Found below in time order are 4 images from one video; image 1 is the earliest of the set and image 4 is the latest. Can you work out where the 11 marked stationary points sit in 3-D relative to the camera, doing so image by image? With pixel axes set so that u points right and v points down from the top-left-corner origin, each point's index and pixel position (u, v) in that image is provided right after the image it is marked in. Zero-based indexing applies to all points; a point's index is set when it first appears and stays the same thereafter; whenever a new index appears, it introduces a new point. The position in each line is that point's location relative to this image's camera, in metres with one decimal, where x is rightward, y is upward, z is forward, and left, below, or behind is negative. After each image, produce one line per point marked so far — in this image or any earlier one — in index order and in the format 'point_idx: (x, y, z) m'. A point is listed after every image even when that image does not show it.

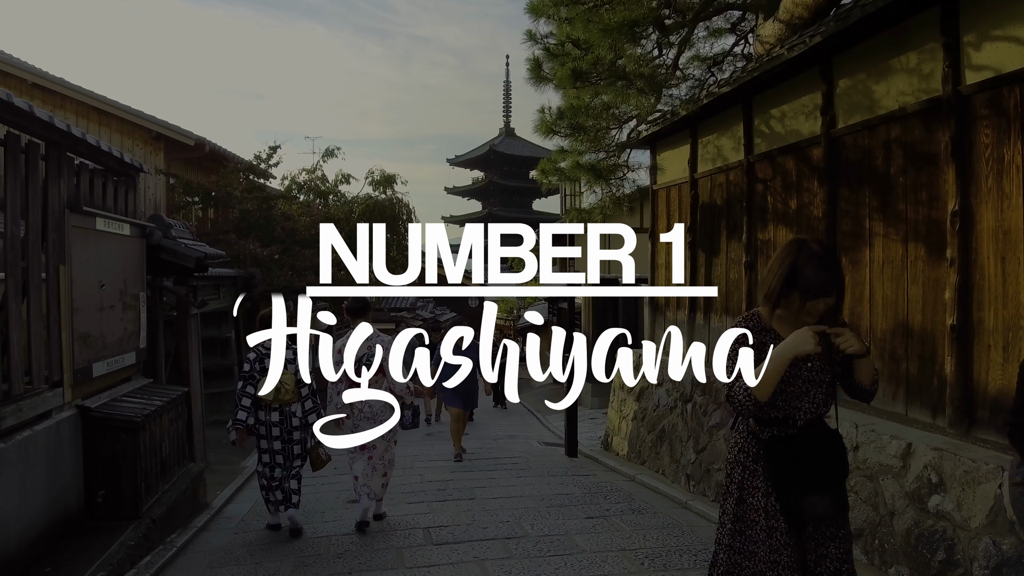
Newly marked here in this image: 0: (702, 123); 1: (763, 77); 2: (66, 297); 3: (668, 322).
0: (+1.9, +1.7, +7.5) m
1: (+2.0, +1.7, +6.1) m
2: (-2.8, -0.1, +4.7) m
3: (+1.8, -0.4, +8.4) m
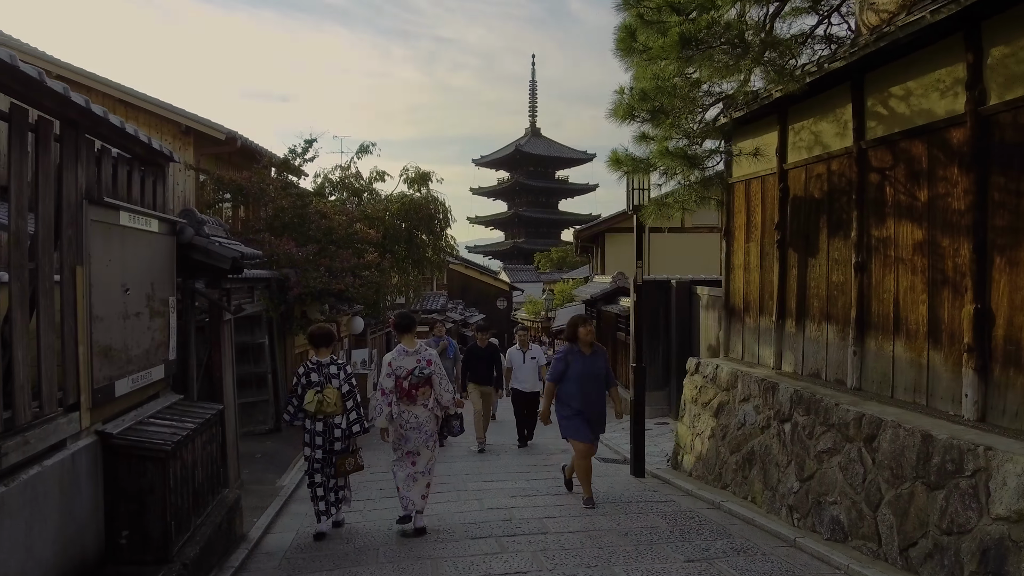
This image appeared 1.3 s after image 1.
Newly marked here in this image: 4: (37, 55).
0: (+2.5, +1.6, +6.7) m
1: (+2.6, +1.7, +5.2) m
2: (-2.3, -0.1, +4.0) m
3: (+2.4, -0.4, +7.6) m
4: (-6.9, +3.4, +11.0) m
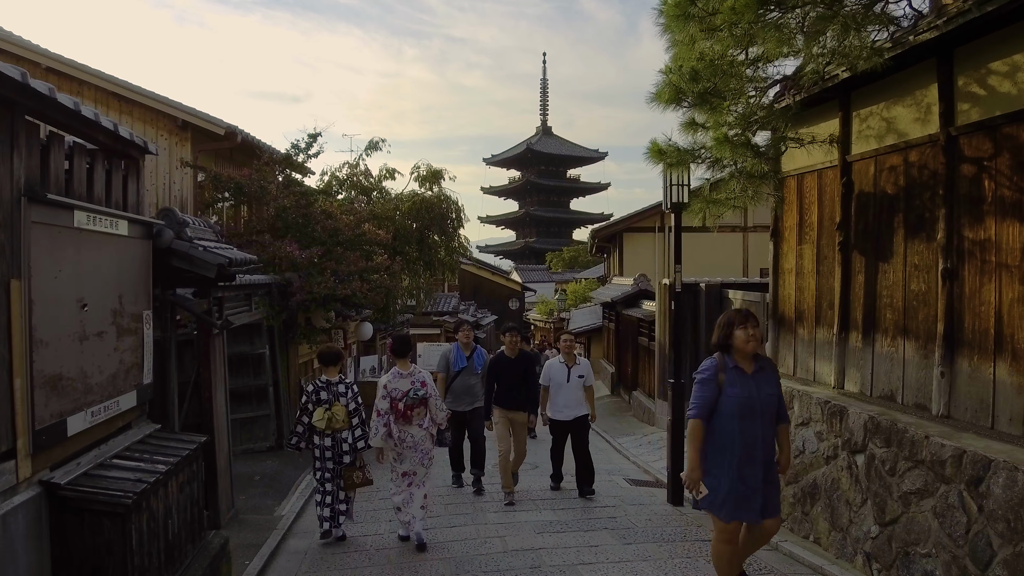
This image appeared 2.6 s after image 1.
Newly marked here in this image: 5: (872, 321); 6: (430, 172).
0: (+2.7, +1.6, +5.9) m
1: (+2.8, +1.6, +4.4) m
2: (-2.1, -0.2, +3.2) m
3: (+2.6, -0.5, +6.7) m
4: (-6.7, +3.3, +10.3) m
5: (+2.7, -0.3, +5.7) m
6: (-1.8, +2.5, +16.3) m
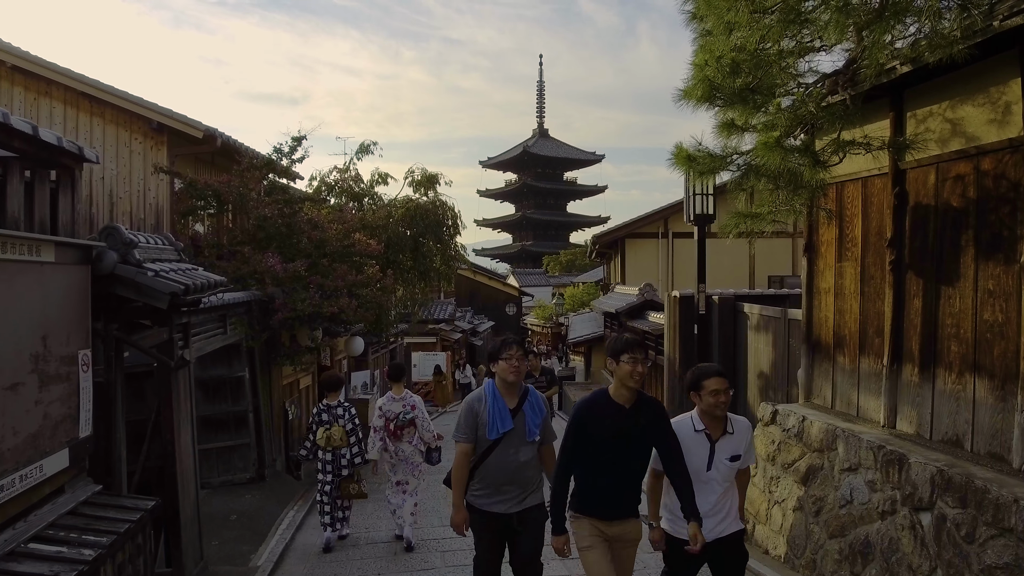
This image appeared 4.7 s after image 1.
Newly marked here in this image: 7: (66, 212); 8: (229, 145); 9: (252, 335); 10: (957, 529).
0: (+2.8, +1.4, +5.1) m
1: (+2.8, +1.4, +3.7) m
2: (-2.0, -0.3, +2.5) m
3: (+2.6, -0.7, +6.0) m
4: (-6.6, +3.1, +9.5) m
5: (+2.8, -0.4, +5.0) m
6: (-1.8, +2.3, +15.5) m
7: (-2.3, +0.4, +3.9) m
8: (-4.1, +2.1, +11.0) m
9: (-2.9, -0.5, +8.5) m
10: (+2.5, -1.3, +4.2) m
